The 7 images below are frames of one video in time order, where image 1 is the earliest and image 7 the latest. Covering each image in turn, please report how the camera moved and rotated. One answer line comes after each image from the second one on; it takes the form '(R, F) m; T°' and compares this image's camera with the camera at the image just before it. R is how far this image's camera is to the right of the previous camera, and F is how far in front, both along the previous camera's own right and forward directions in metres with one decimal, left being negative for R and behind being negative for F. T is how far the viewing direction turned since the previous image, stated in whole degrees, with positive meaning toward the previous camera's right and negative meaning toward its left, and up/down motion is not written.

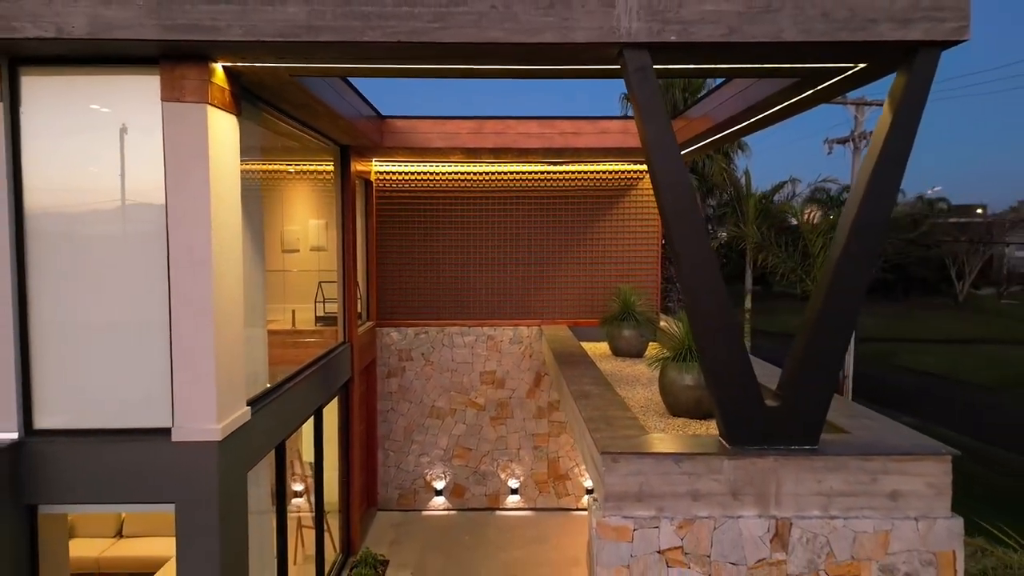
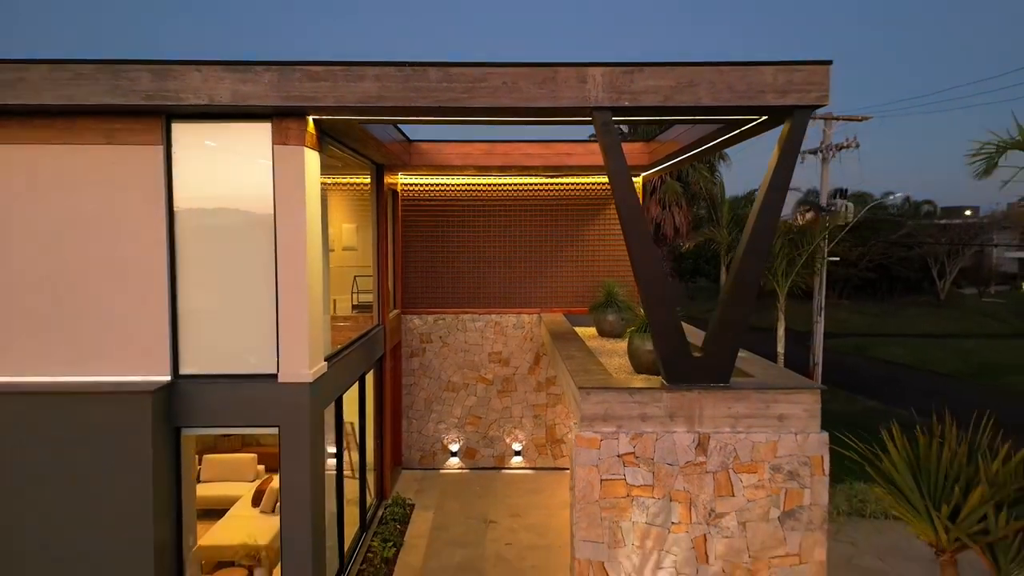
(0.0, -1.6) m; 0°
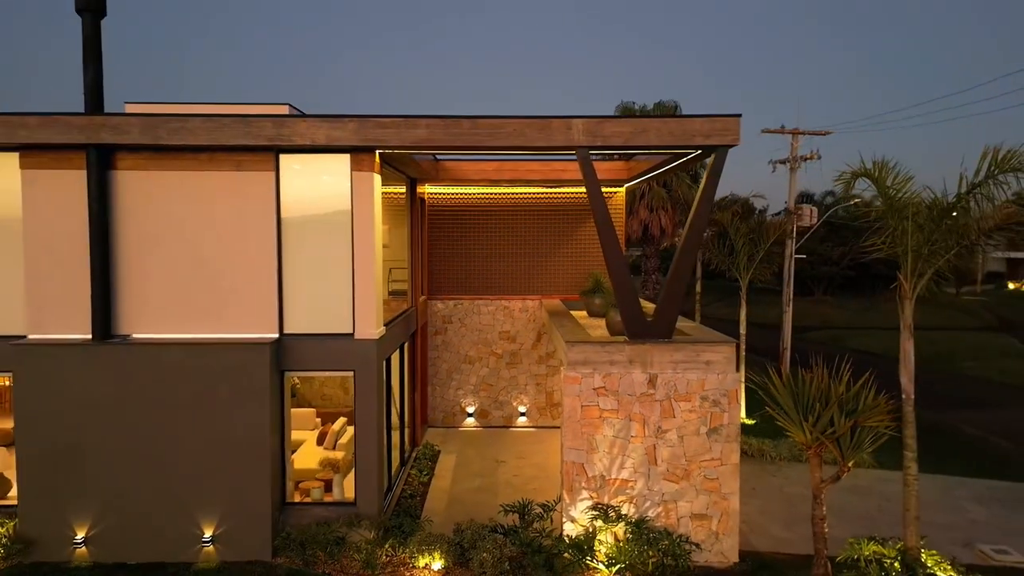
(0.0, -2.2) m; 0°
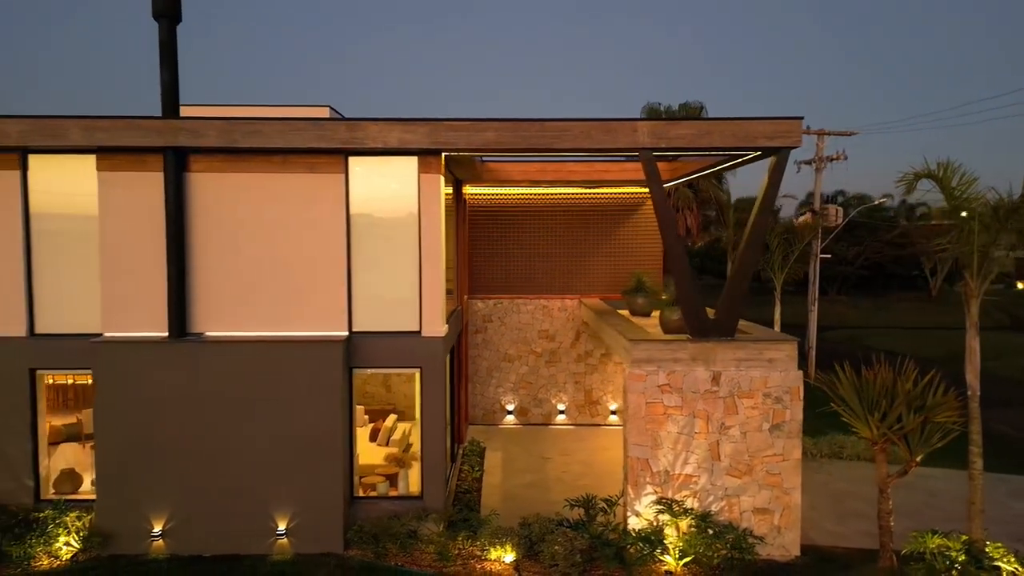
(-0.8, -0.2) m; 0°
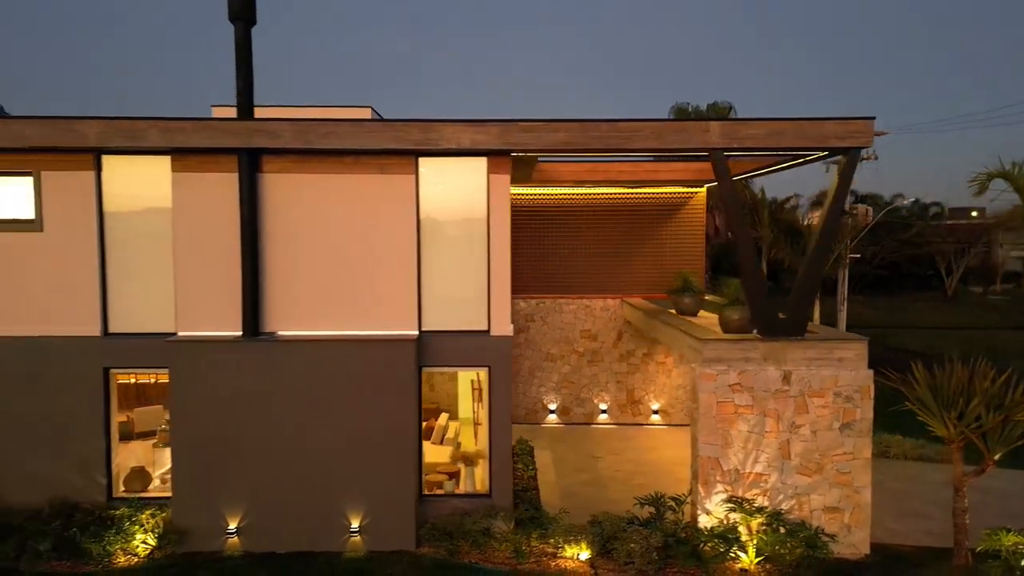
(-0.8, -0.1) m; 0°
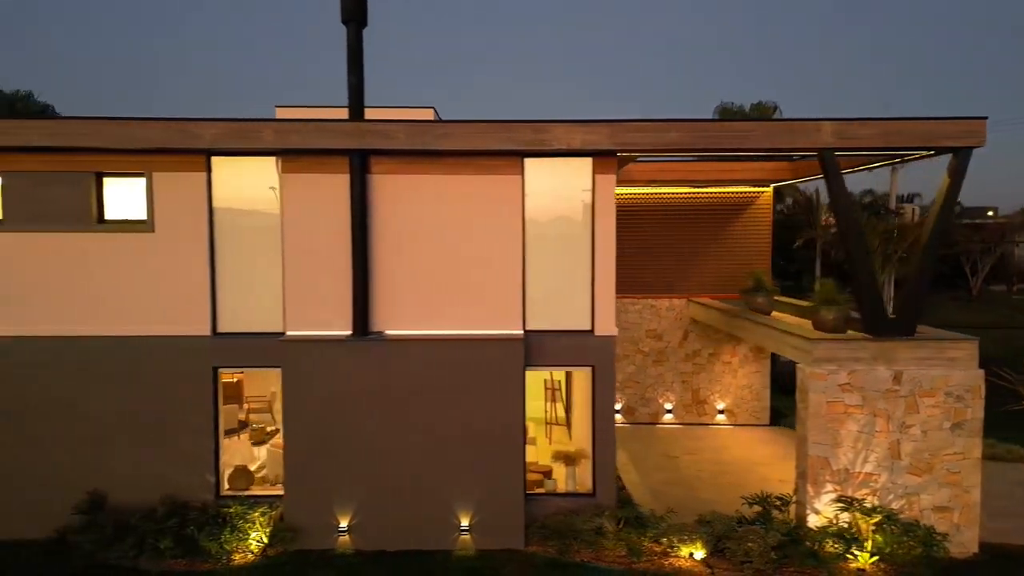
(-1.2, 0.0) m; 0°
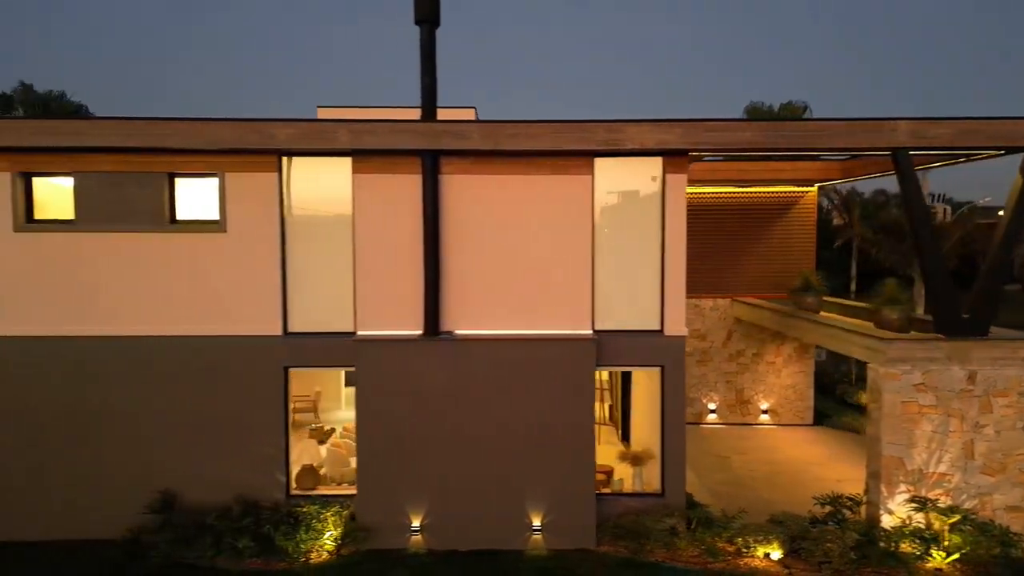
(-0.8, 0.0) m; 0°
